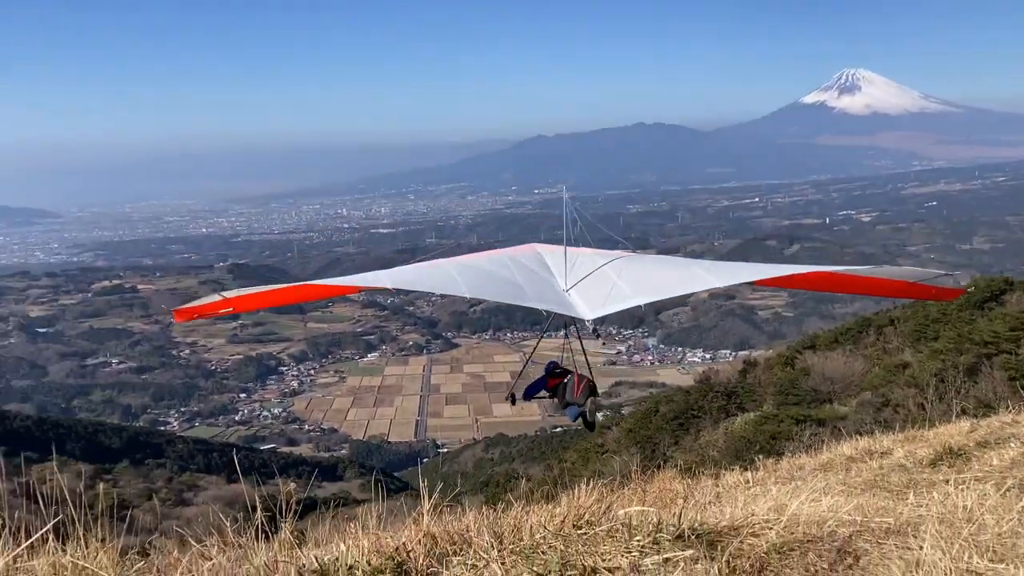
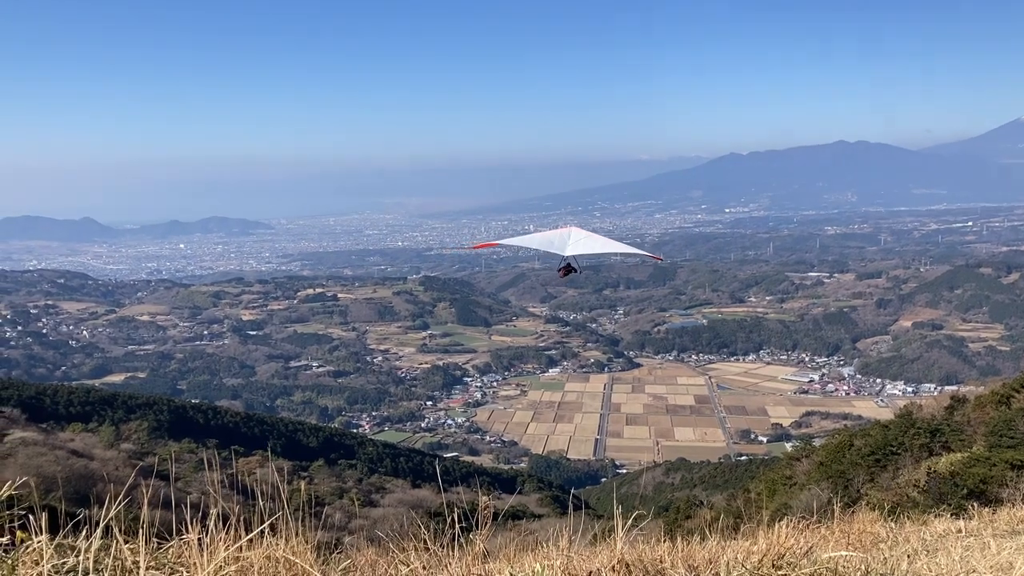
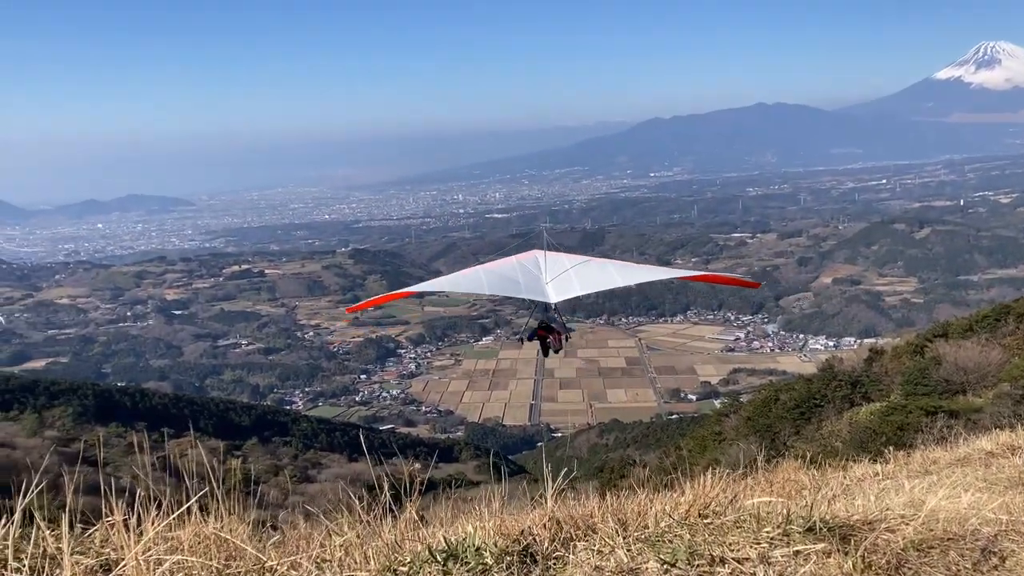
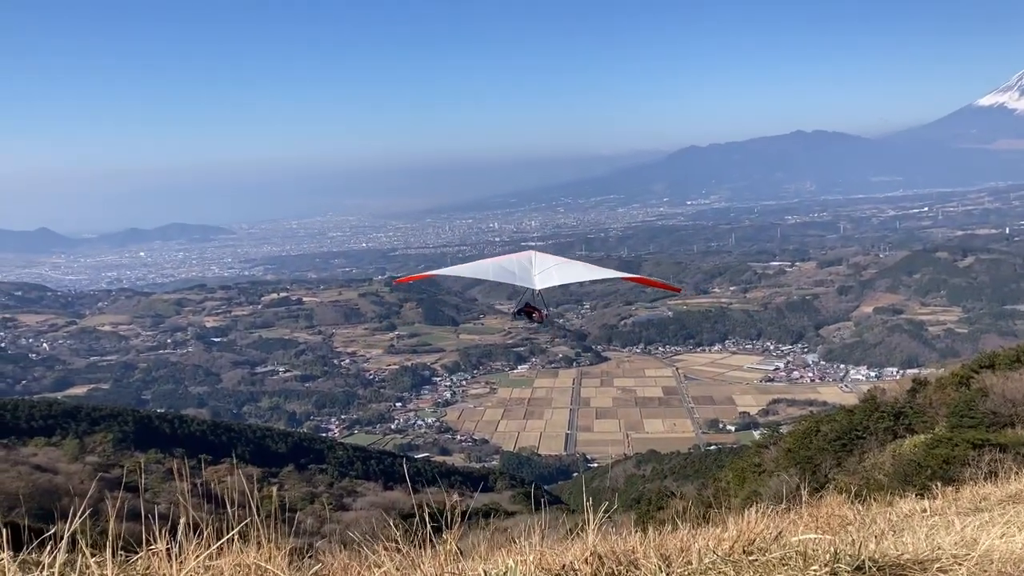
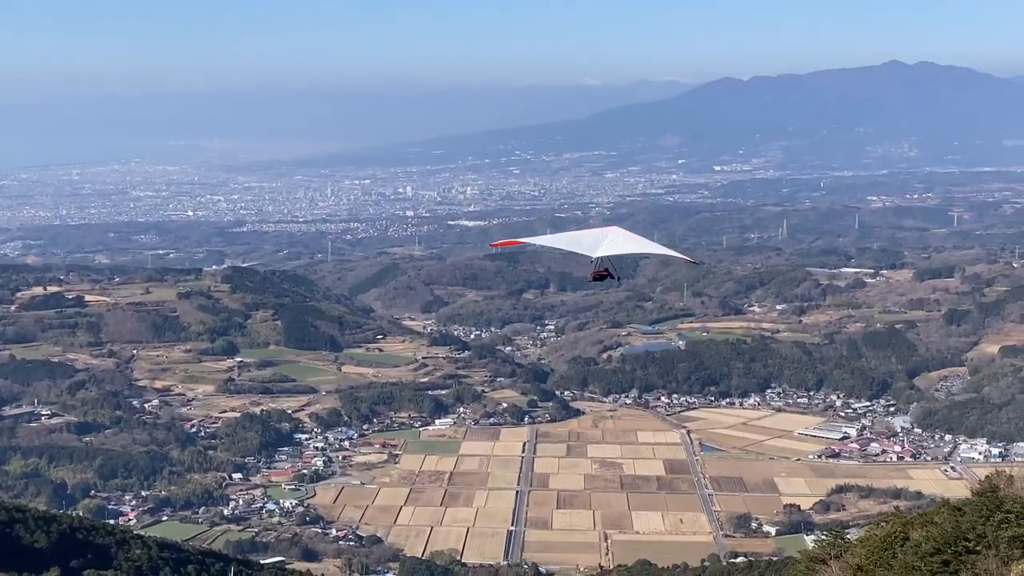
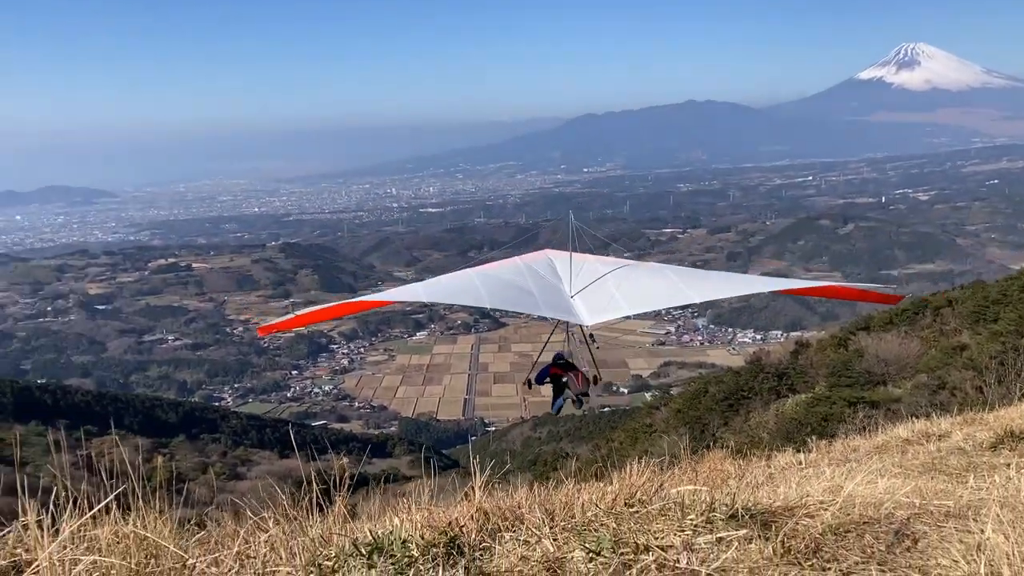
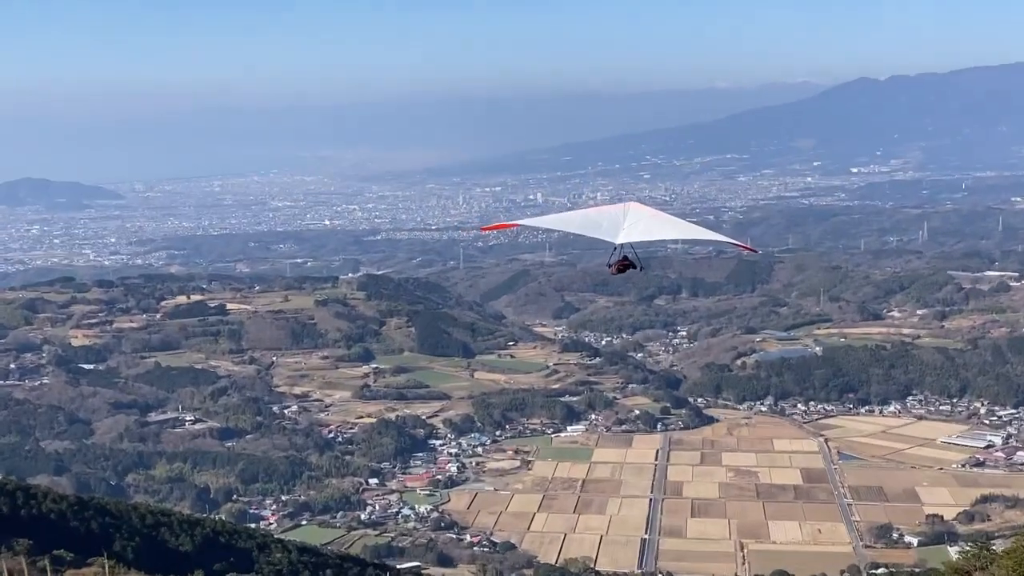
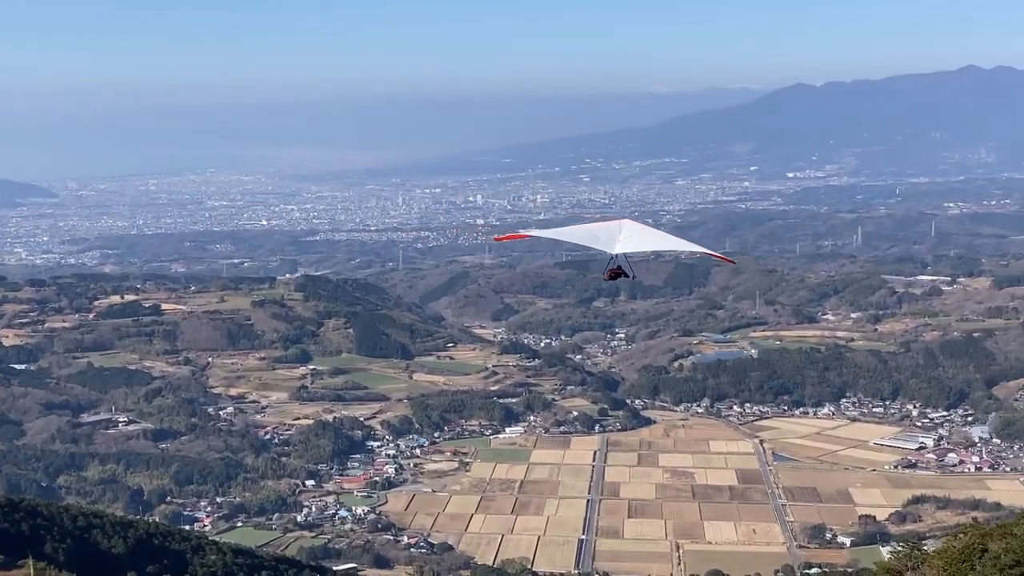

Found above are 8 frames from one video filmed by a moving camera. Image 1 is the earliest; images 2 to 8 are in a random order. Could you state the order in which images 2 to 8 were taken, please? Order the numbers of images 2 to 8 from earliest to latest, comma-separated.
6, 3, 4, 2, 7, 8, 5
